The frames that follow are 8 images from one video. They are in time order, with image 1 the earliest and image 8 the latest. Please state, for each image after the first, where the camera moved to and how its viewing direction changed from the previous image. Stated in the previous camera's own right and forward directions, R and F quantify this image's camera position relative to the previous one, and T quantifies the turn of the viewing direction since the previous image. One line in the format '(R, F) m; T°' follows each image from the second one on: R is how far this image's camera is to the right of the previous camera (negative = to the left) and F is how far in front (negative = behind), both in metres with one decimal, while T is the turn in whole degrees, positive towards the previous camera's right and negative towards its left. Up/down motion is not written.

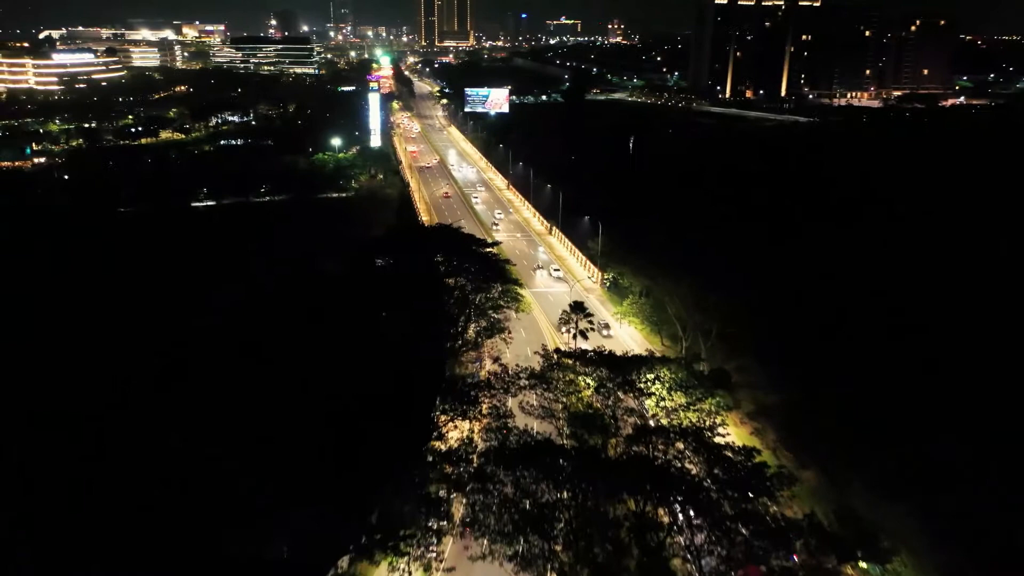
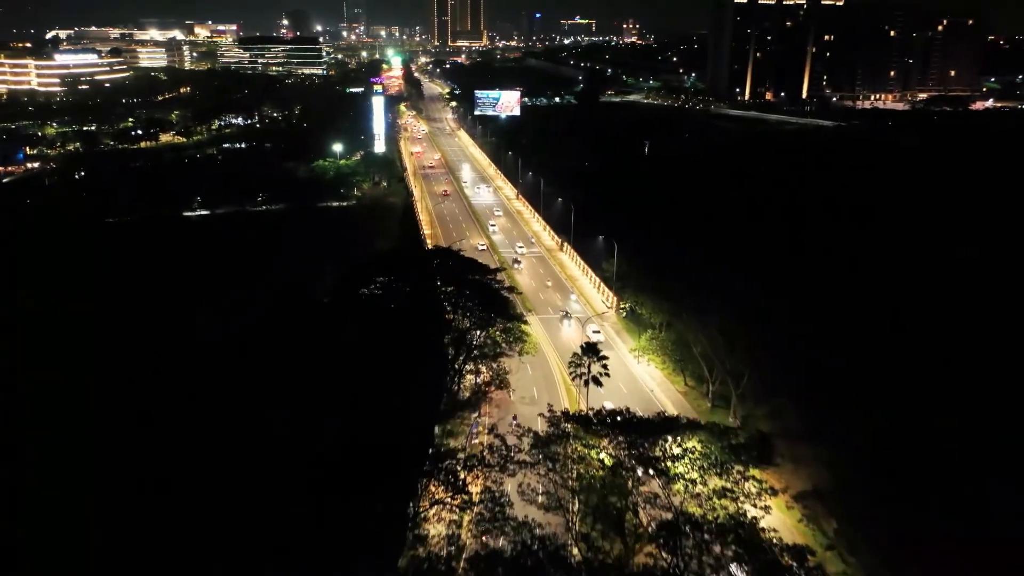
(+0.2, +2.7) m; -1°
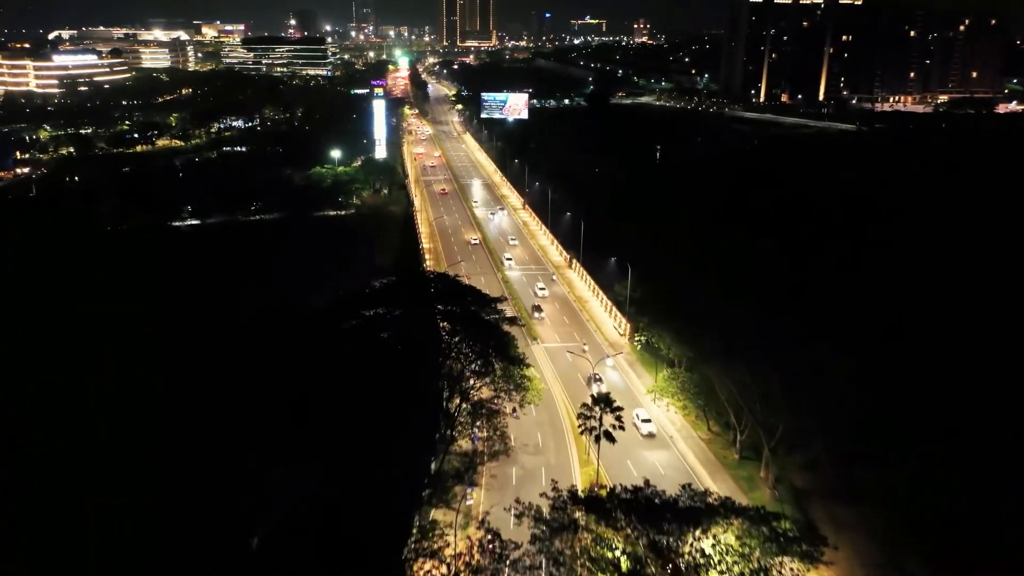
(+0.2, +2.4) m; -1°
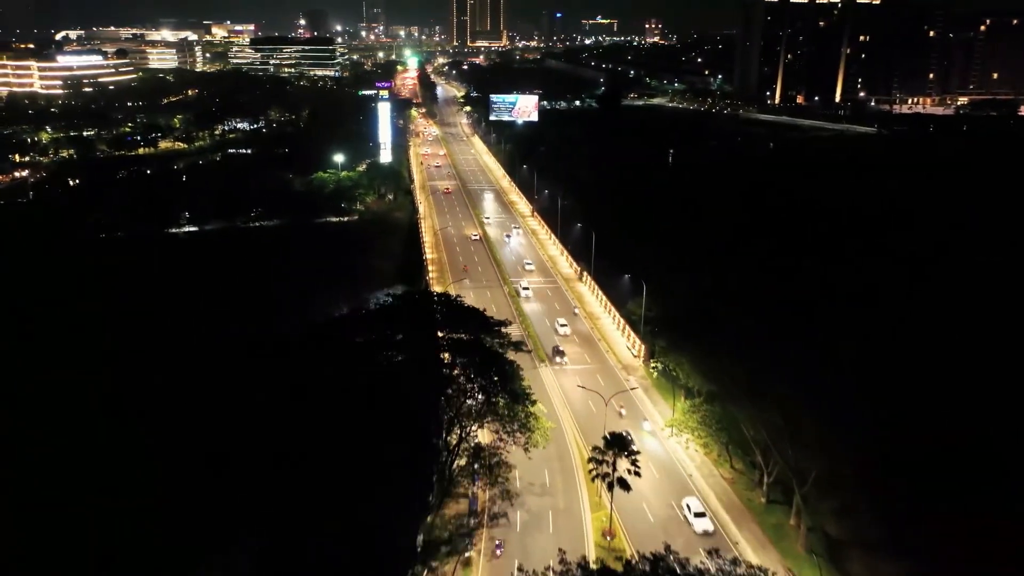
(+0.1, +1.6) m; -1°
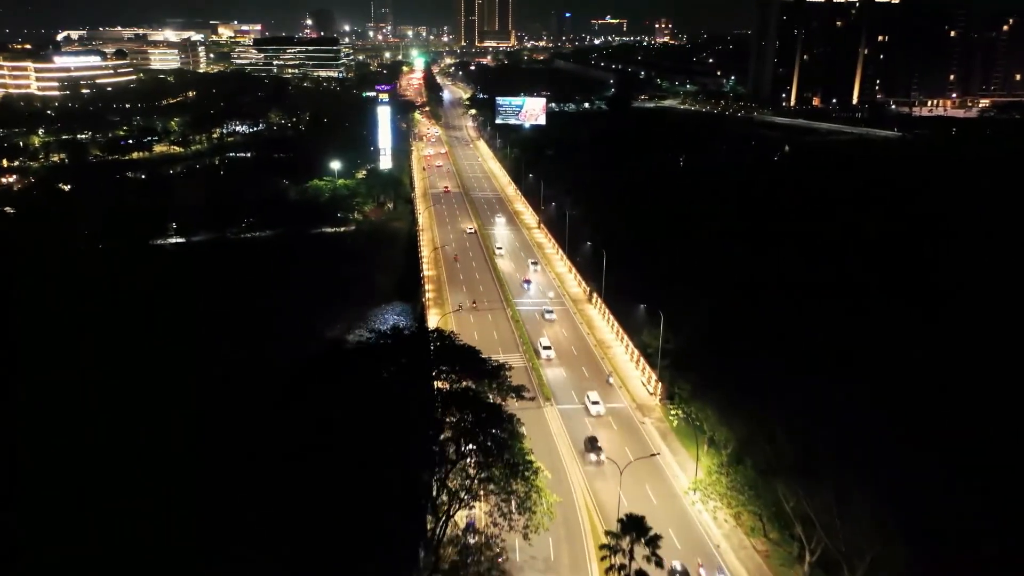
(+0.2, +2.4) m; -1°
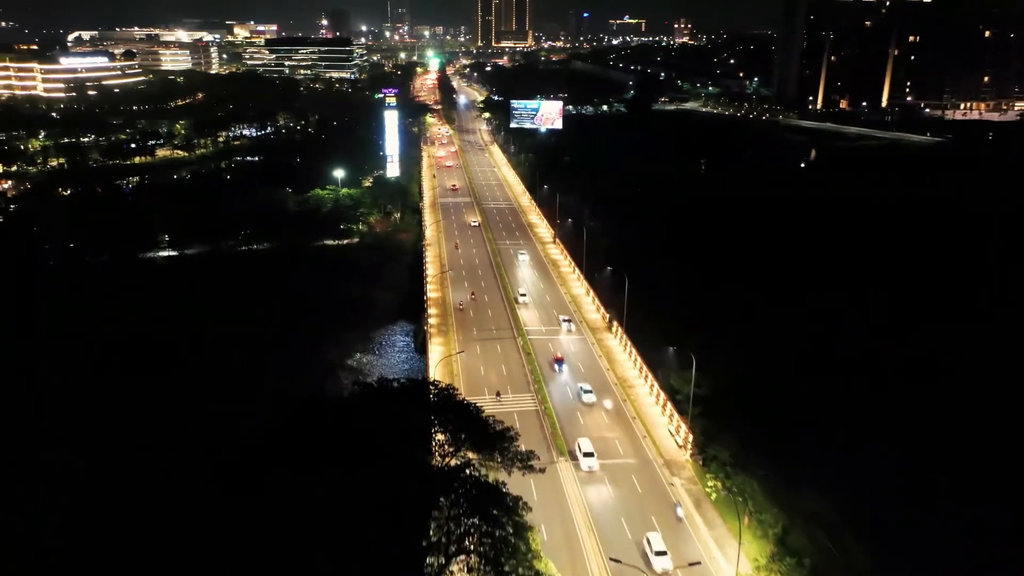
(+0.1, +2.7) m; -1°
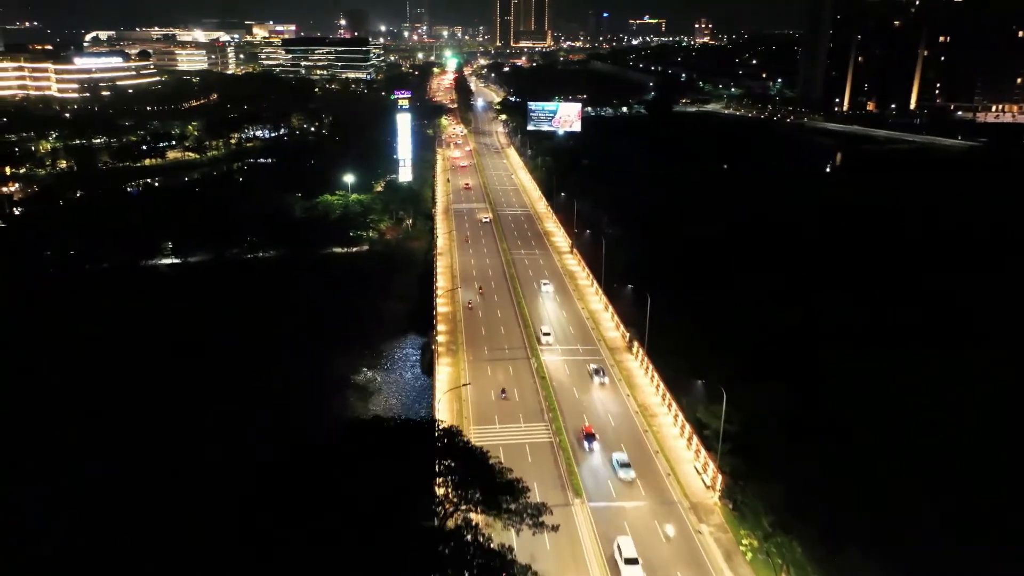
(+0.1, +1.6) m; -1°
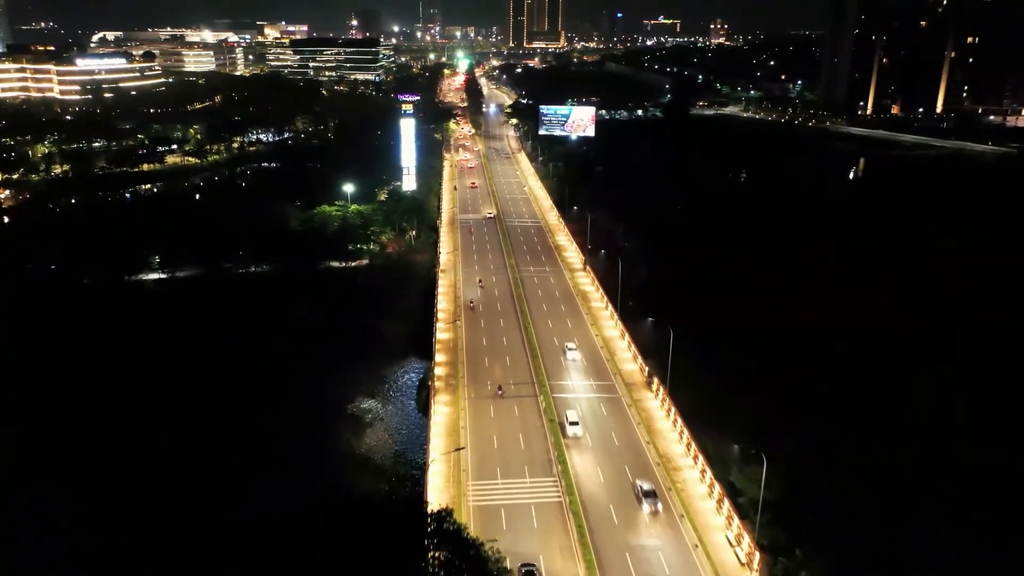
(+0.2, +2.4) m; -1°
